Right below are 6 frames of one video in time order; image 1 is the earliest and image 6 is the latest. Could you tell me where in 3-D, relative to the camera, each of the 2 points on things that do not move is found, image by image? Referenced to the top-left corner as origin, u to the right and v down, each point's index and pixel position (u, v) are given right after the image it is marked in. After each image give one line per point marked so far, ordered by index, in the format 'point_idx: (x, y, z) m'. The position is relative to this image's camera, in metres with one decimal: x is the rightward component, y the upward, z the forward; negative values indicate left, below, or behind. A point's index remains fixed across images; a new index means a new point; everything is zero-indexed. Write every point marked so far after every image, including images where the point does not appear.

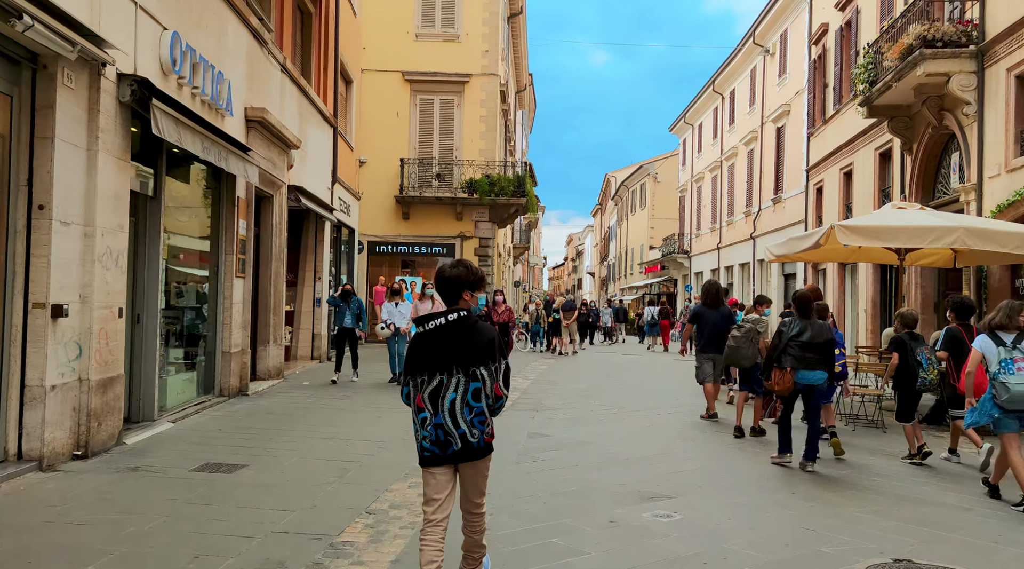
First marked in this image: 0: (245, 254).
0: (-3.3, +0.4, +11.1) m
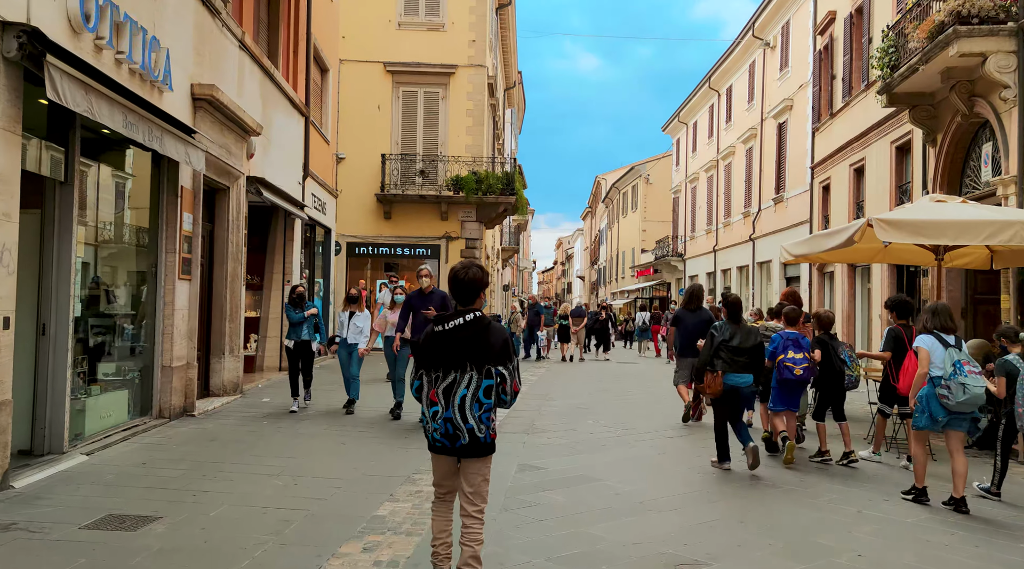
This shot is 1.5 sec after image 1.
0: (-3.5, +0.3, +9.7) m
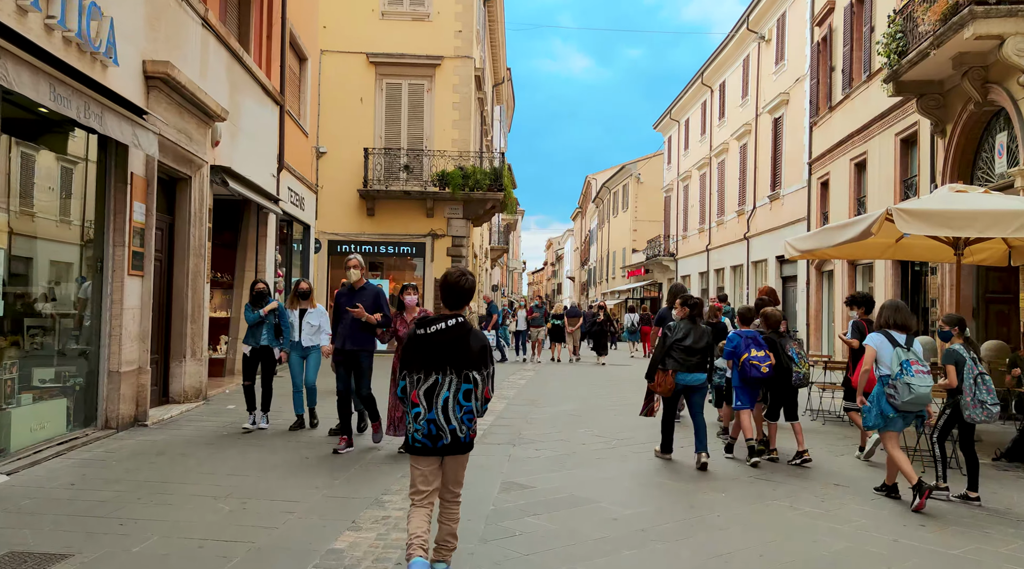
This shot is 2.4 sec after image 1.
0: (-3.6, +0.4, +8.8) m
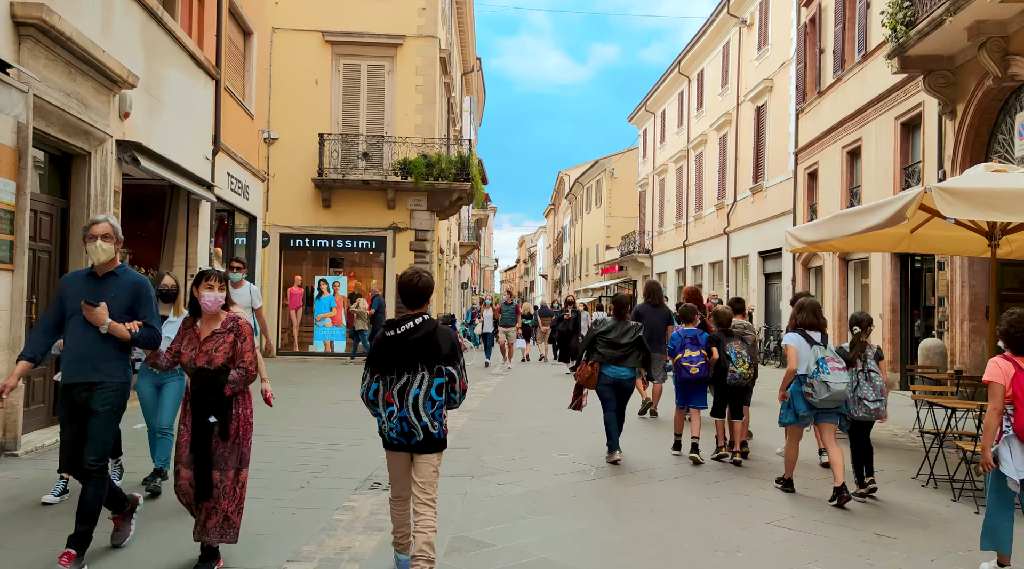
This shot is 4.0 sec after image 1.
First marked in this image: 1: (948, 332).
0: (-3.9, +0.4, +7.1) m
1: (+6.4, -0.7, +13.2) m
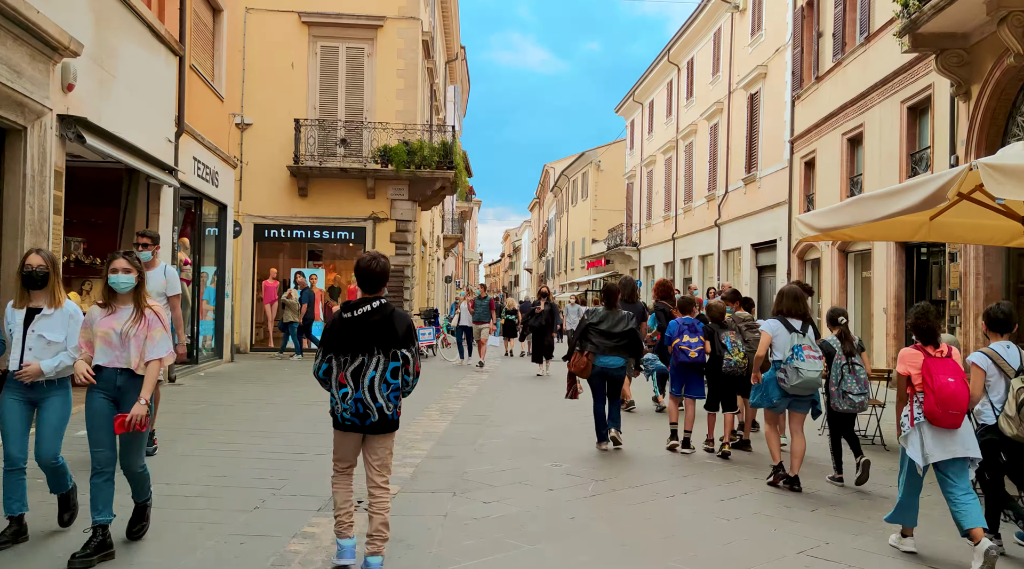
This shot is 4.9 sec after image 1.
0: (-4.0, +0.5, +6.2) m
1: (+6.2, -0.6, +12.4) m
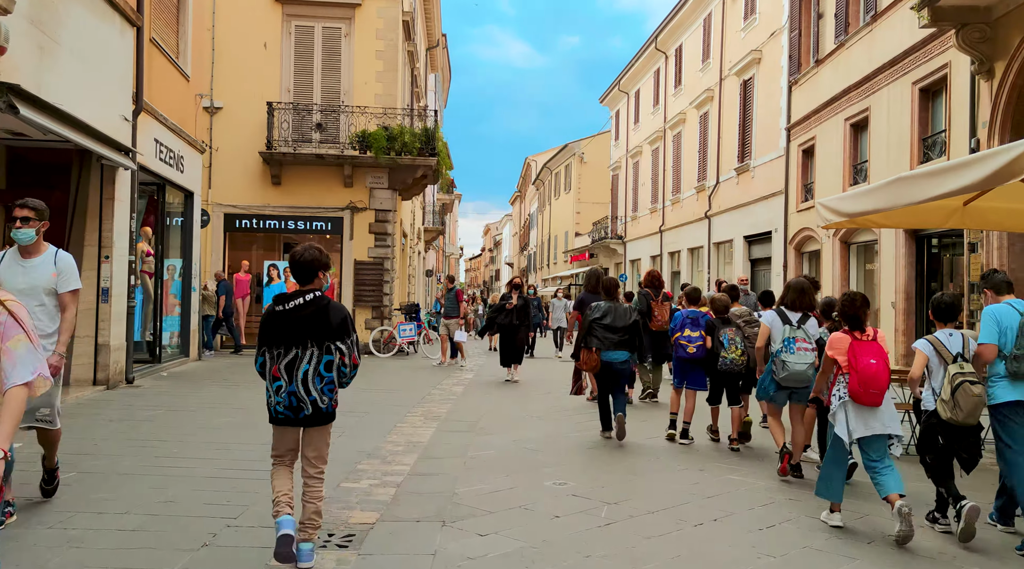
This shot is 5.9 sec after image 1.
0: (-4.0, +0.5, +5.1) m
1: (+6.0, -0.5, +11.6) m
